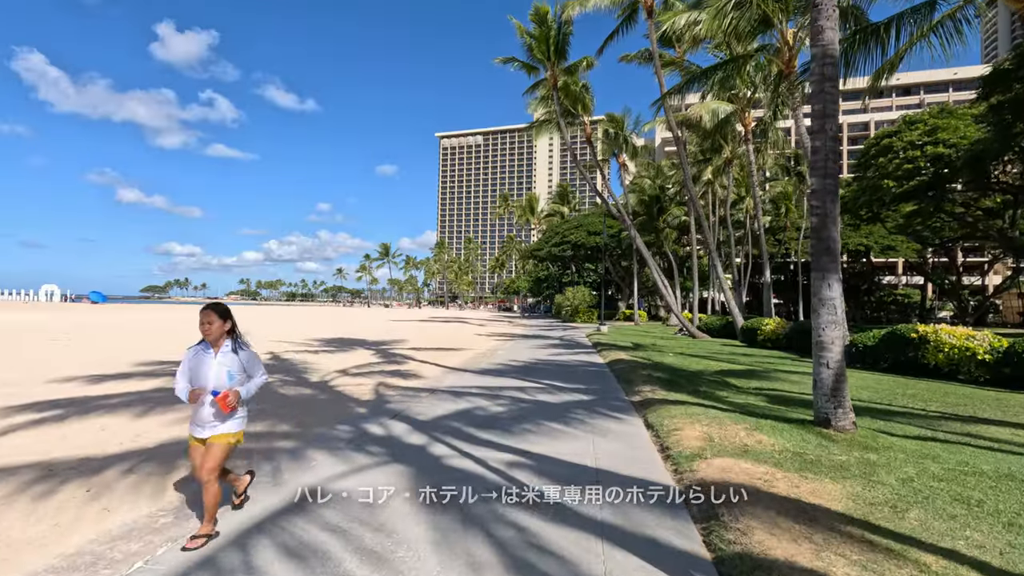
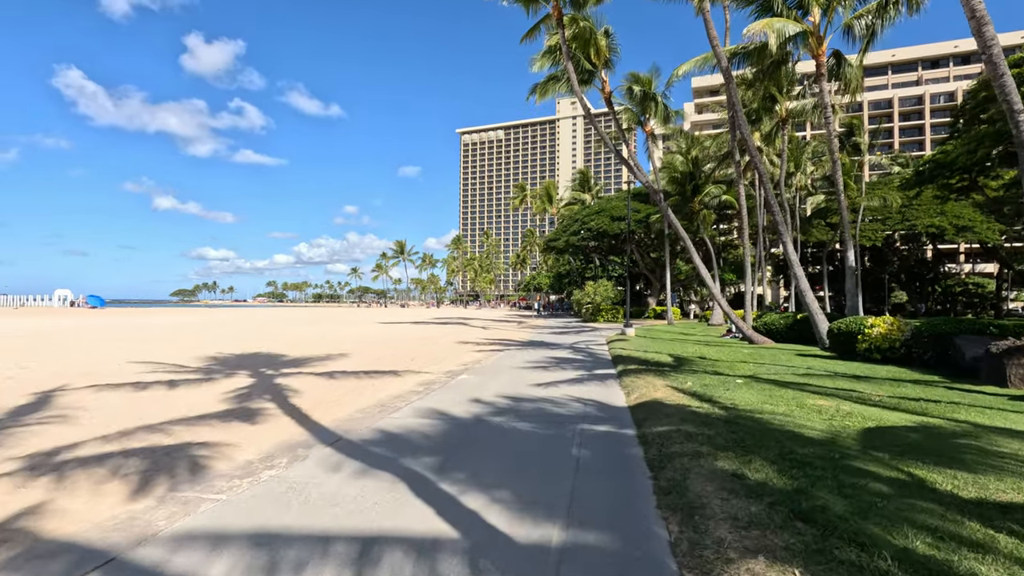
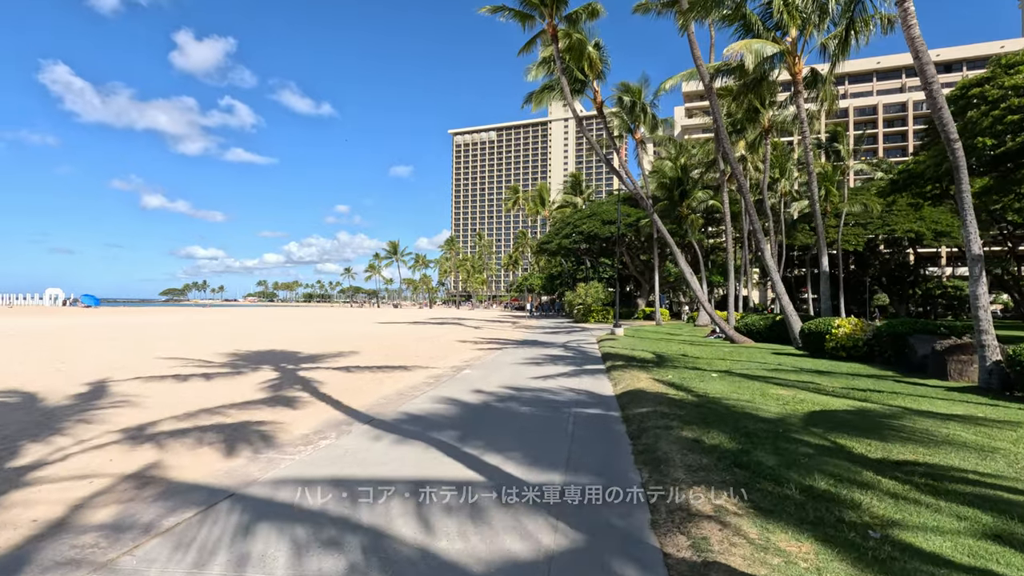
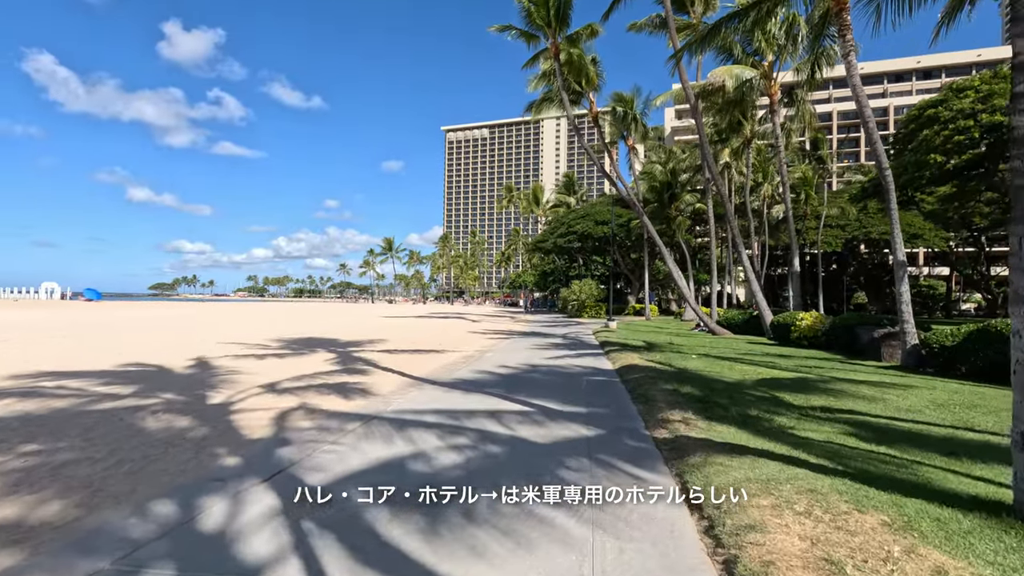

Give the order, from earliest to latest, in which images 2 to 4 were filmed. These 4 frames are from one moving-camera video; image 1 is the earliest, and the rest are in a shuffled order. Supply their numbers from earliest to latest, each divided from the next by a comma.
4, 3, 2
